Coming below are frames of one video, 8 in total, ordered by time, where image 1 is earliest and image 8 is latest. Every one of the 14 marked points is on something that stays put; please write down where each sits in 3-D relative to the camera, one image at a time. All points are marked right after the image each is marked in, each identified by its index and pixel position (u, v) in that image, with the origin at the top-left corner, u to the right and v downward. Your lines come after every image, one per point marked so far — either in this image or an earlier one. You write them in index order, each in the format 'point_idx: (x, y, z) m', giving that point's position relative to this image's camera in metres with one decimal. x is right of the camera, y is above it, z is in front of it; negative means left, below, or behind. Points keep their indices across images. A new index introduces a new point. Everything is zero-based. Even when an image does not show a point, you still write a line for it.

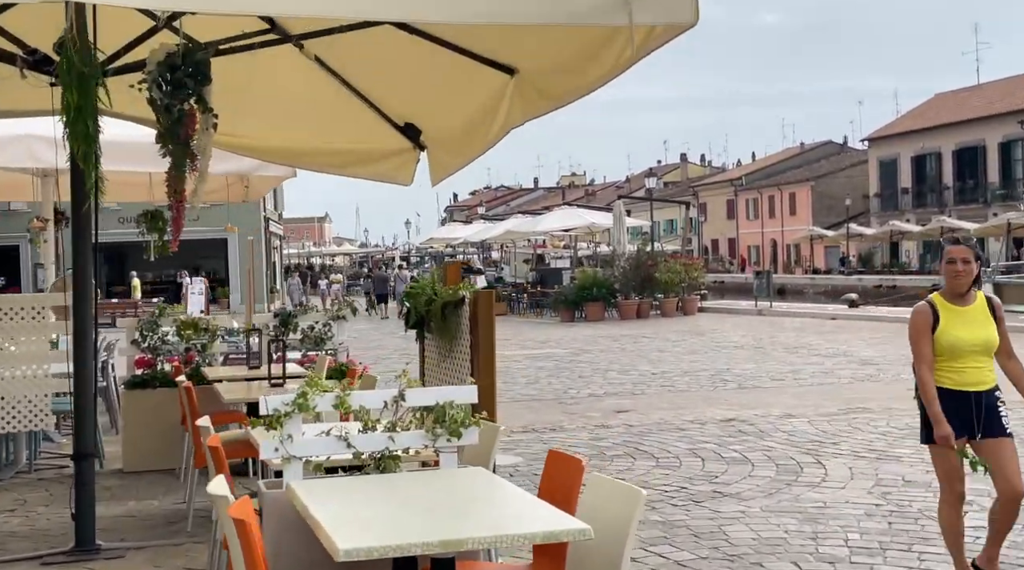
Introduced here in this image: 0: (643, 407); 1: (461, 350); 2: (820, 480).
0: (+1.4, -1.3, +11.2) m
1: (-0.3, -0.3, +5.5) m
2: (+2.1, -1.3, +7.3) m
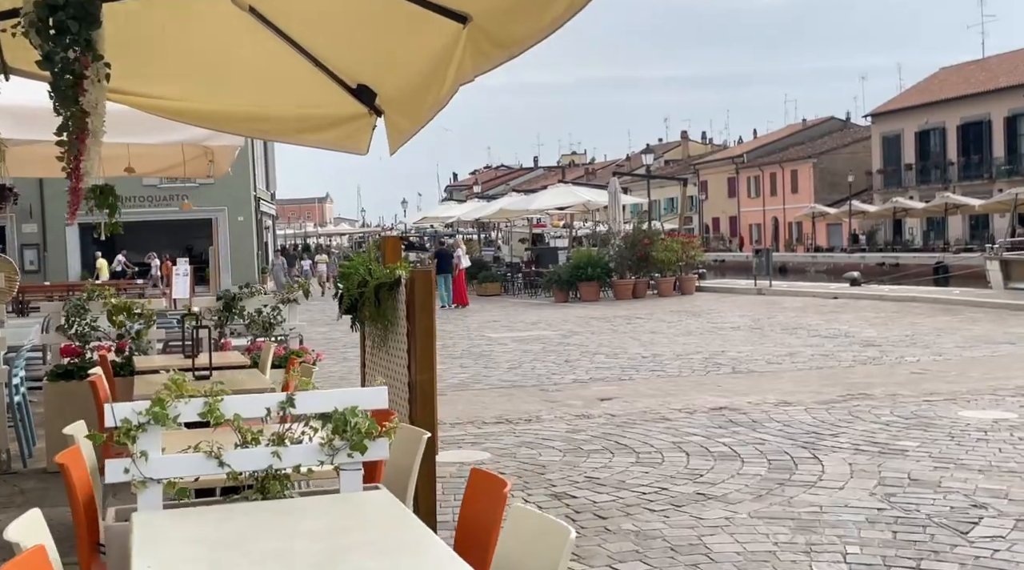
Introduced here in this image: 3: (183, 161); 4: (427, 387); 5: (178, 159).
0: (+1.1, -1.1, +10.4) m
1: (-0.5, -0.2, +4.8) m
2: (+1.9, -1.2, +6.5) m
3: (-3.5, +1.3, +11.4) m
4: (-0.4, -0.4, +4.6) m
5: (-3.6, +1.3, +11.5) m
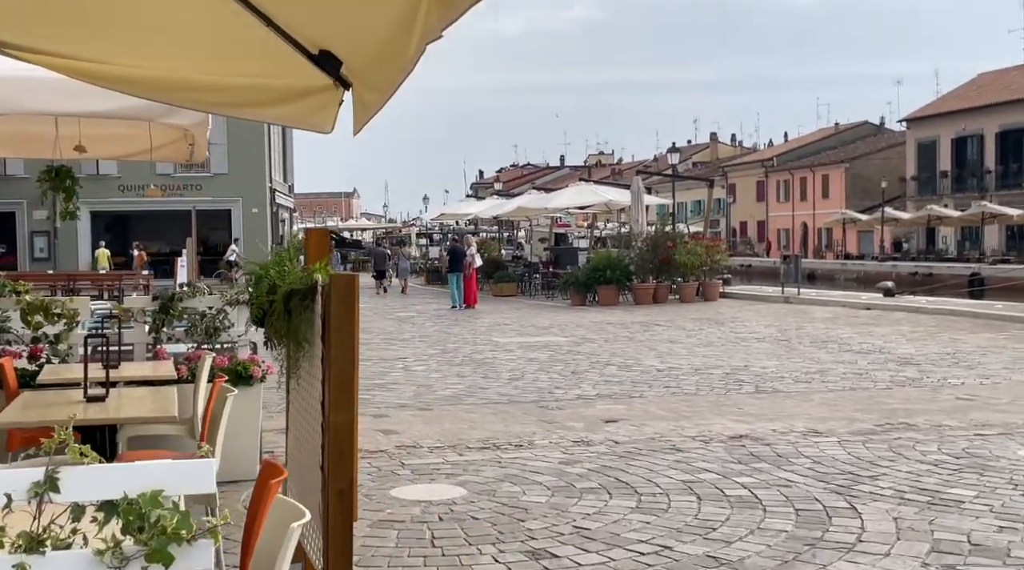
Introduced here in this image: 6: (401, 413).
0: (+1.1, -1.1, +9.3) m
1: (-0.7, -0.3, +3.6) m
2: (+1.7, -1.3, +5.3) m
3: (-3.4, +1.4, +10.4) m
4: (-0.5, -0.5, +3.5) m
5: (-3.5, +1.4, +10.5) m
6: (-1.0, -1.1, +9.3) m
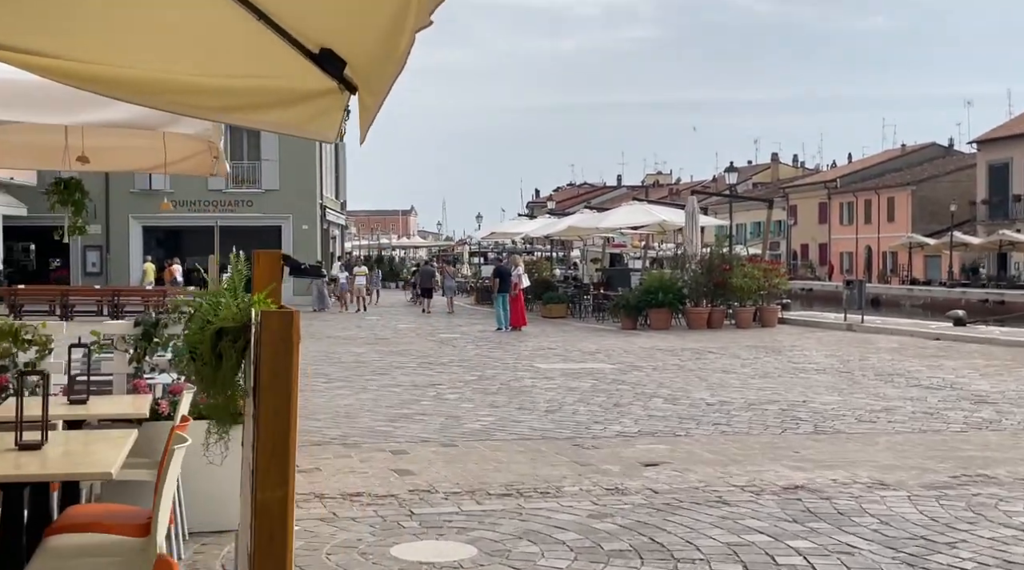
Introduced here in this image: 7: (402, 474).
0: (+1.3, -1.4, +8.4) m
1: (-0.7, -0.4, +2.9) m
2: (+1.7, -1.4, +4.4) m
3: (-3.1, +1.2, +9.8) m
4: (-0.6, -0.6, +2.7) m
5: (-3.2, +1.2, +9.9) m
6: (-0.7, -1.3, +8.5) m
7: (-0.8, -1.3, +7.5) m
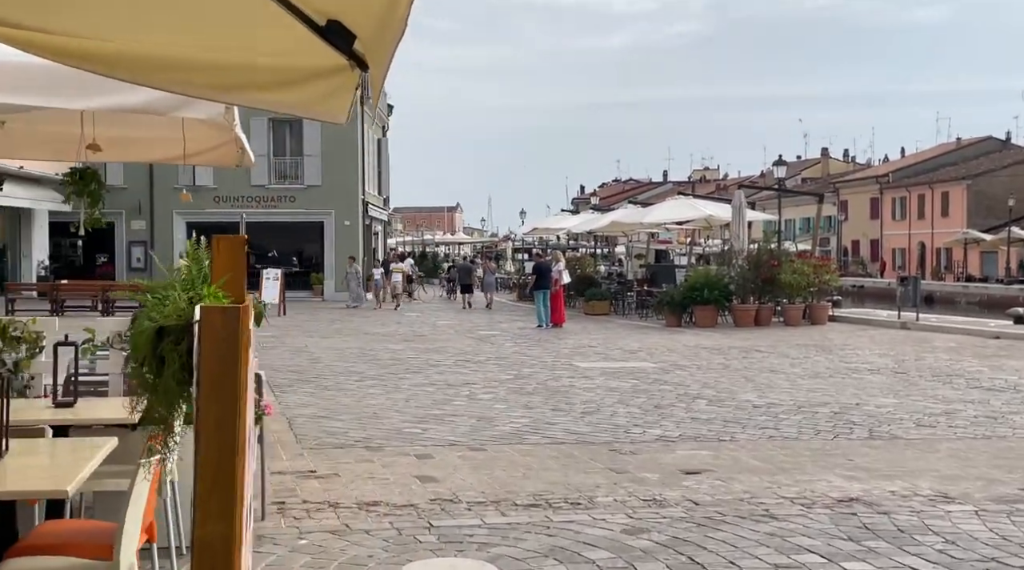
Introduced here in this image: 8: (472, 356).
0: (+1.6, -1.3, +7.8) m
1: (-0.7, -0.3, +2.4) m
2: (+1.8, -1.4, +3.8) m
3: (-2.8, +1.2, +9.4) m
4: (-0.6, -0.5, +2.3) m
5: (-2.9, +1.2, +9.5) m
6: (-0.5, -1.3, +8.1) m
7: (-0.6, -1.3, +7.0) m
8: (-0.6, -1.1, +16.1) m
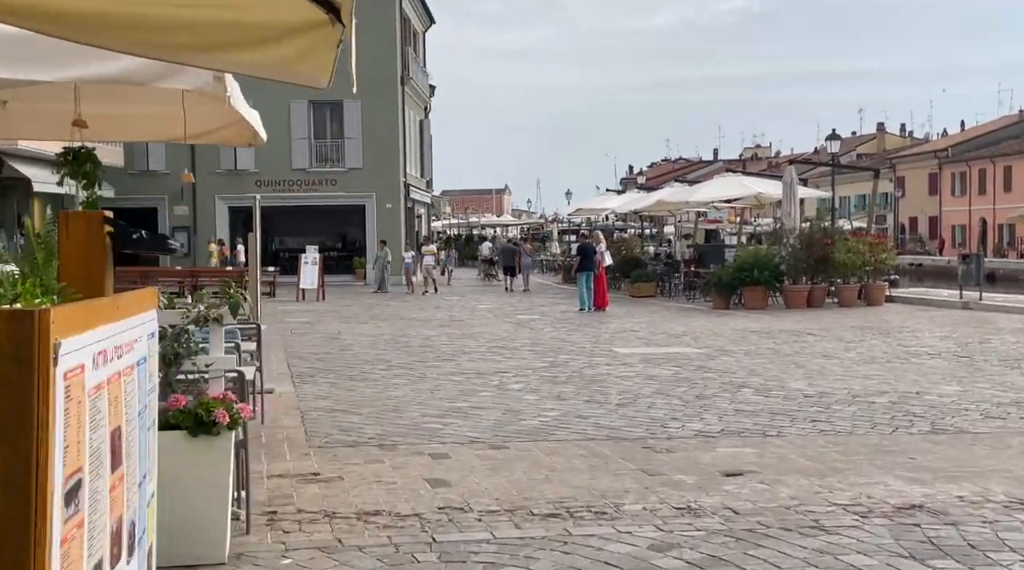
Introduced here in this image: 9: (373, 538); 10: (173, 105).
0: (+1.7, -1.2, +7.1) m
1: (-0.8, -0.3, +1.7) m
2: (+1.8, -1.4, +3.1) m
3: (-2.6, +1.4, +8.8) m
4: (-0.7, -0.5, +1.6) m
5: (-2.6, +1.4, +8.9) m
6: (-0.3, -1.2, +7.4) m
7: (-0.5, -1.2, +6.4) m
8: (-0.1, -0.8, +15.4) m
9: (-0.7, -1.3, +5.3) m
10: (-2.7, +1.4, +8.3) m
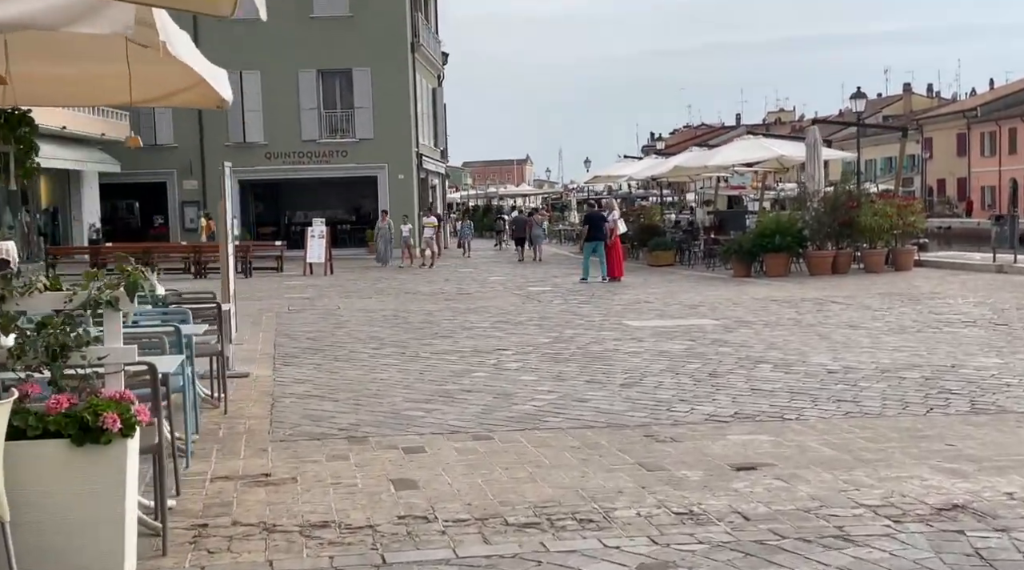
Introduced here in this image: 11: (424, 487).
0: (+1.6, -1.0, +6.2) m
1: (-1.1, -0.3, +0.9) m
2: (+1.6, -1.3, +2.2) m
3: (-2.7, +1.5, +8.0) m
4: (-1.0, -0.5, +0.8) m
5: (-2.8, +1.5, +8.1) m
6: (-0.4, -1.0, +6.6) m
7: (-0.6, -1.1, +5.6) m
8: (0.0, -0.4, +14.6) m
9: (-0.8, -1.1, +4.4) m
10: (-2.8, +1.6, +7.4) m
11: (-0.5, -1.1, +5.6) m
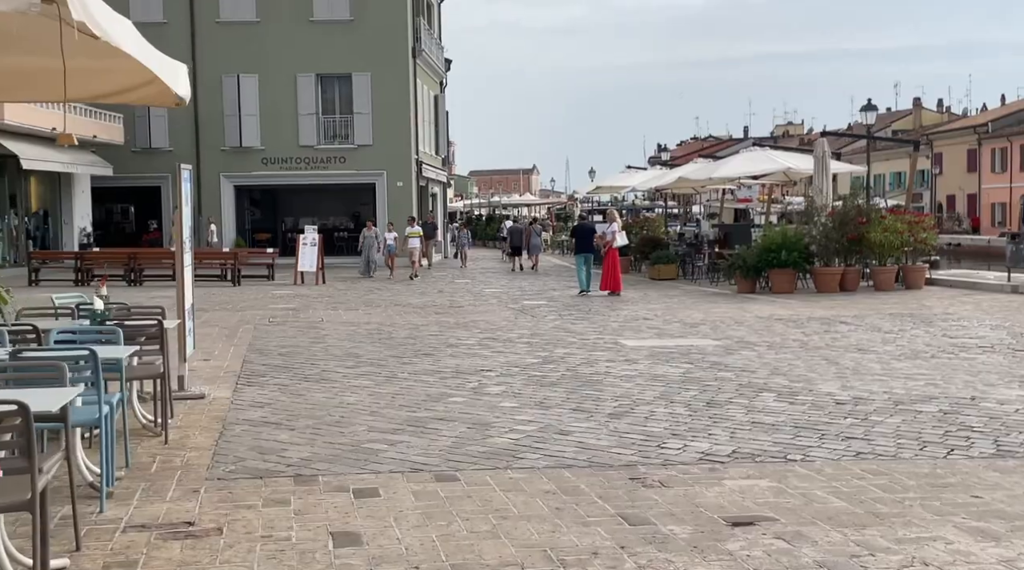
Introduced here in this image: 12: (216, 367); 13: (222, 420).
0: (+1.4, -1.2, +5.4) m
1: (-1.3, -0.4, +0.1) m
2: (+1.4, -1.4, +1.4) m
3: (-2.8, +1.4, +7.2) m
4: (-1.2, -0.6, 0.0) m
5: (-2.9, +1.4, +7.3) m
6: (-0.6, -1.1, +5.8) m
7: (-0.8, -1.2, +4.8) m
8: (-0.1, -0.6, +13.8) m
9: (-1.0, -1.2, +3.7) m
10: (-3.0, +1.5, +6.7) m
11: (-0.7, -1.2, +4.8) m
12: (-2.9, -0.8, +10.5) m
13: (-2.1, -1.0, +7.7) m
